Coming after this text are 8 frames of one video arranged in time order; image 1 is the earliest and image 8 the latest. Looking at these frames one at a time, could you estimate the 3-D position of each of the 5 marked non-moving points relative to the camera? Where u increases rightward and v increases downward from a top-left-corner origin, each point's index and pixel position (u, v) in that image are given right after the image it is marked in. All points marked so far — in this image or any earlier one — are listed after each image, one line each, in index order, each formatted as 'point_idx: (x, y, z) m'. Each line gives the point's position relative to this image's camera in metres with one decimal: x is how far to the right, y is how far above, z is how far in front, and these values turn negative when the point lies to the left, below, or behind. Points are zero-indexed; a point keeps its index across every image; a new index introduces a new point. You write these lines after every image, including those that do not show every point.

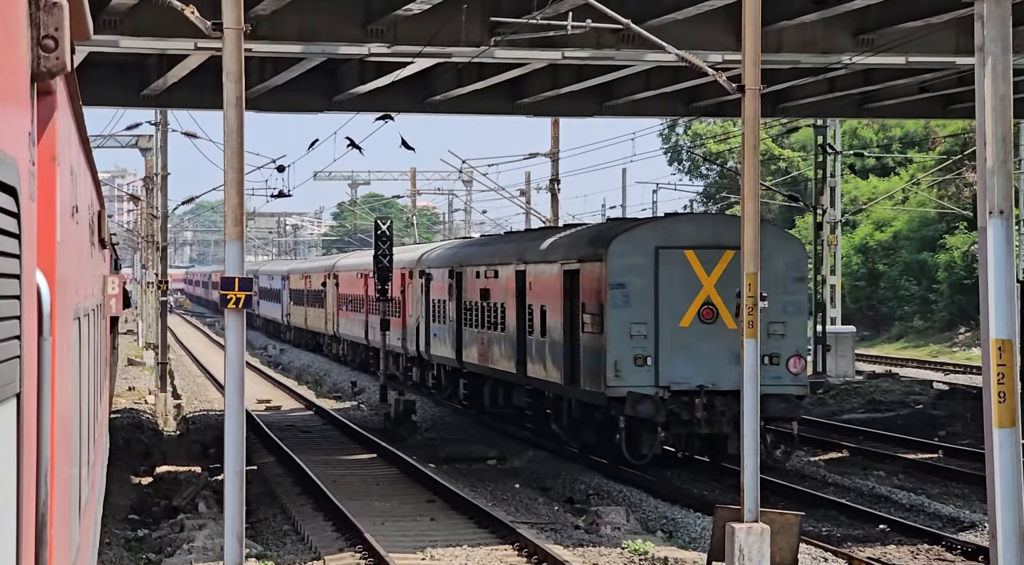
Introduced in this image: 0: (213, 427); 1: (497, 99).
0: (-3.8, -1.8, +19.1) m
1: (-0.2, +2.4, +19.7) m
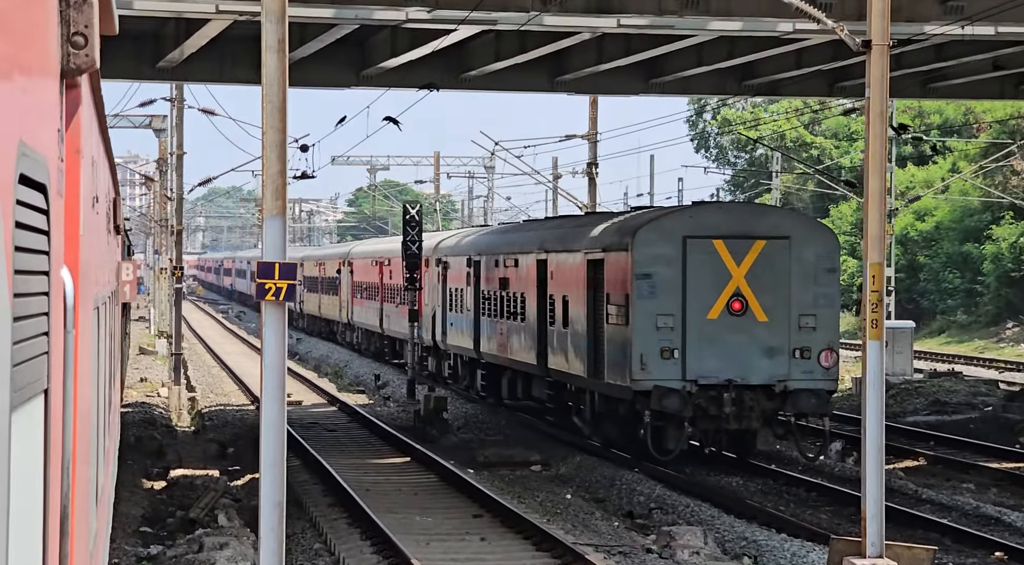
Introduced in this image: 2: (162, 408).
0: (-3.3, -1.7, +17.8) m
1: (+0.3, +2.5, +18.4) m
2: (-4.7, -1.7, +20.0) m
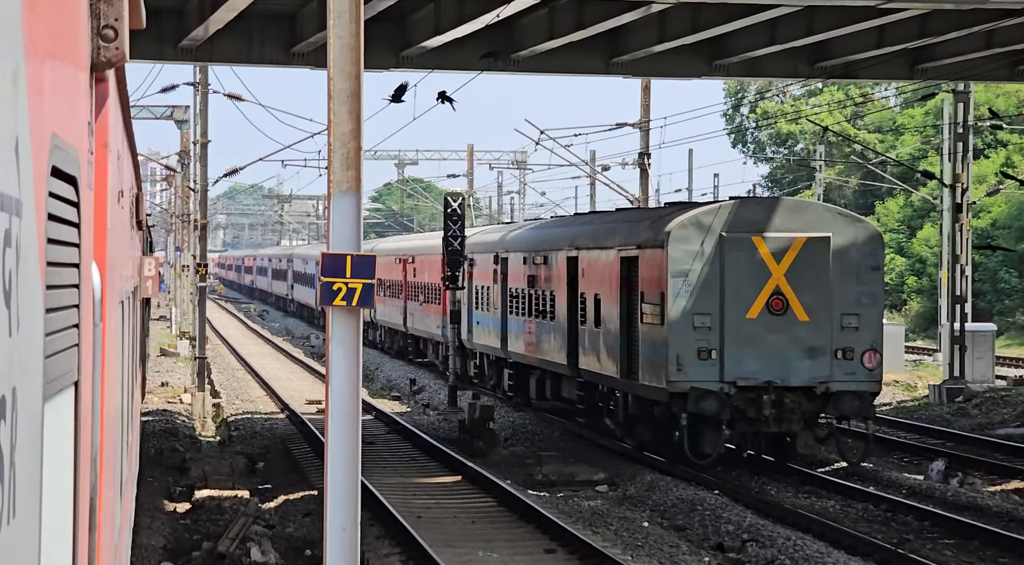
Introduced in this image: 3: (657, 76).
0: (-2.7, -1.6, +16.4) m
1: (+0.9, +2.5, +16.9) m
2: (-4.1, -1.6, +18.6) m
3: (+1.6, +2.4, +17.1) m
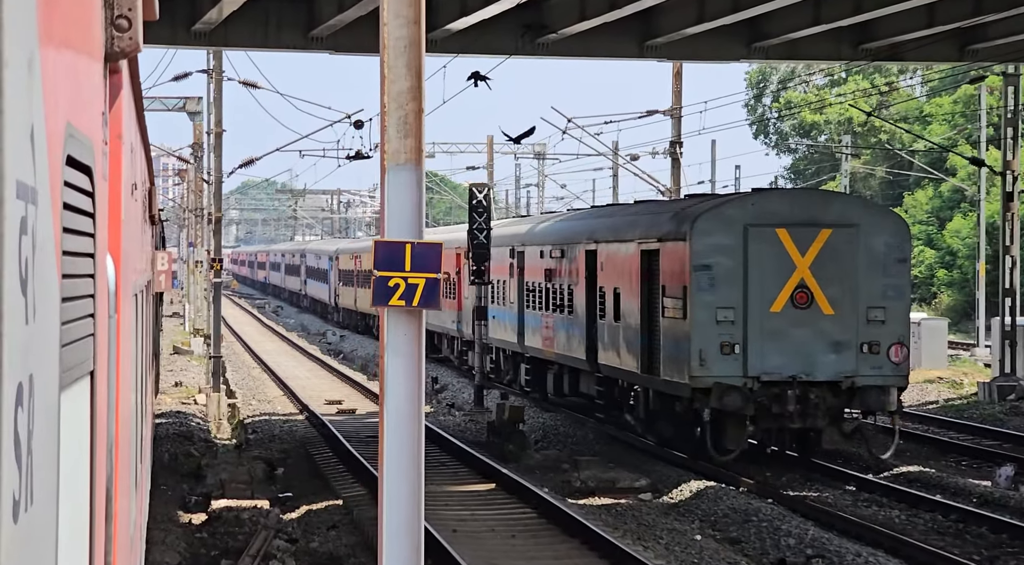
0: (-2.4, -1.6, +15.6) m
1: (+1.2, +2.6, +16.1) m
2: (-3.7, -1.6, +17.8) m
3: (+2.0, +2.4, +16.3) m
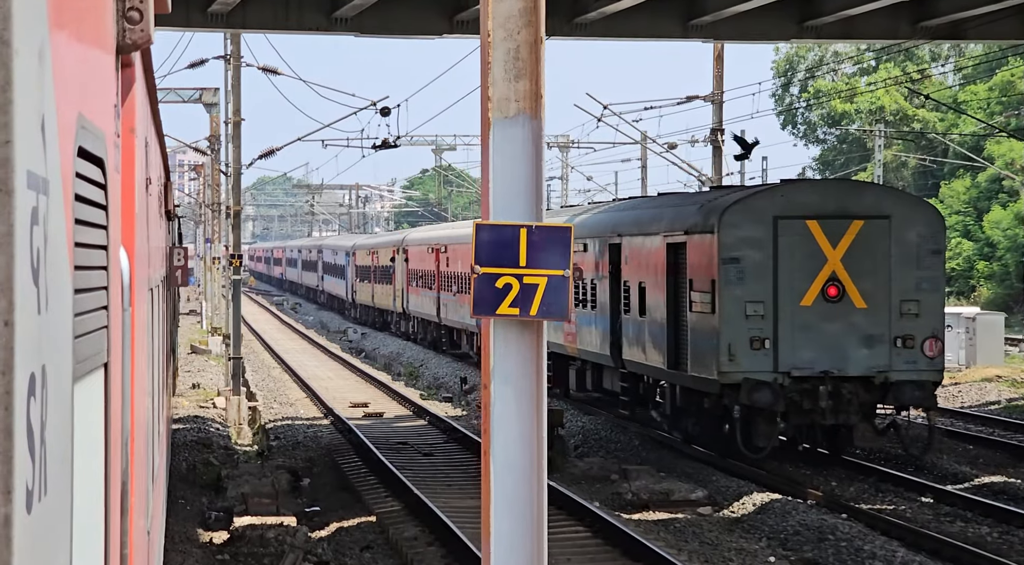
0: (-2.0, -1.6, +14.7) m
1: (+1.5, +2.7, +15.1) m
2: (-3.3, -1.6, +16.9) m
3: (+2.3, +2.5, +15.3) m
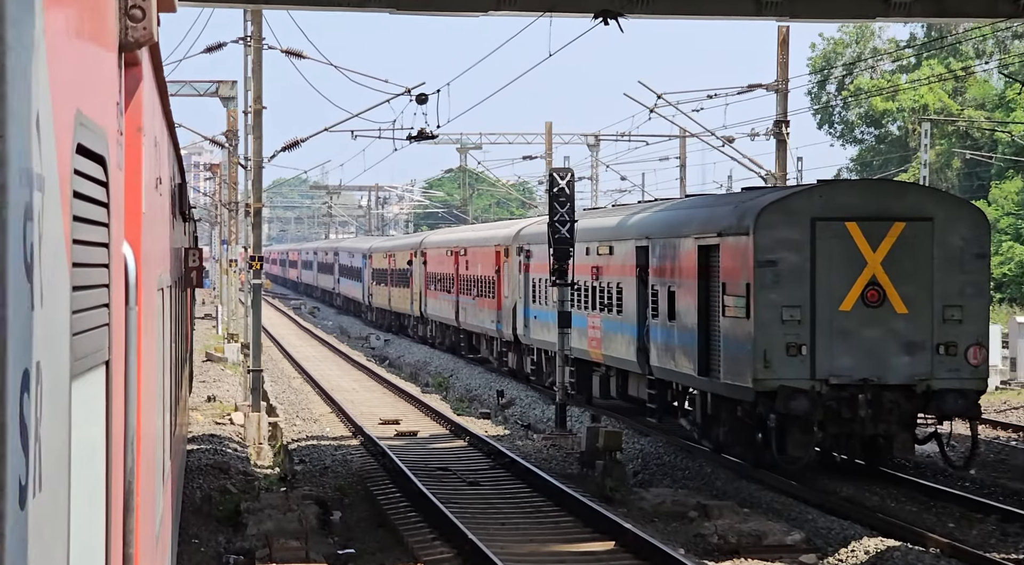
0: (-1.6, -1.6, +13.2) m
1: (+2.0, +2.6, +13.6) m
2: (-2.8, -1.6, +15.4) m
3: (+2.8, +2.4, +13.8) m
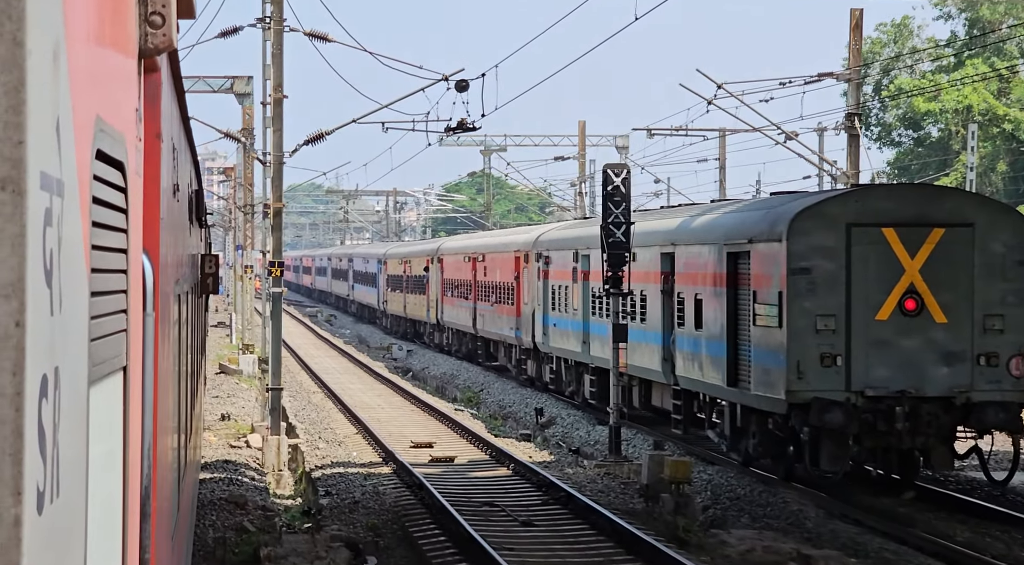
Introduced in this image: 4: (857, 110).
0: (-1.2, -1.7, +11.6) m
1: (+2.4, +2.5, +12.0) m
2: (-2.4, -1.7, +13.9) m
3: (+3.2, +2.3, +12.2) m
4: (+3.5, +1.8, +15.4) m
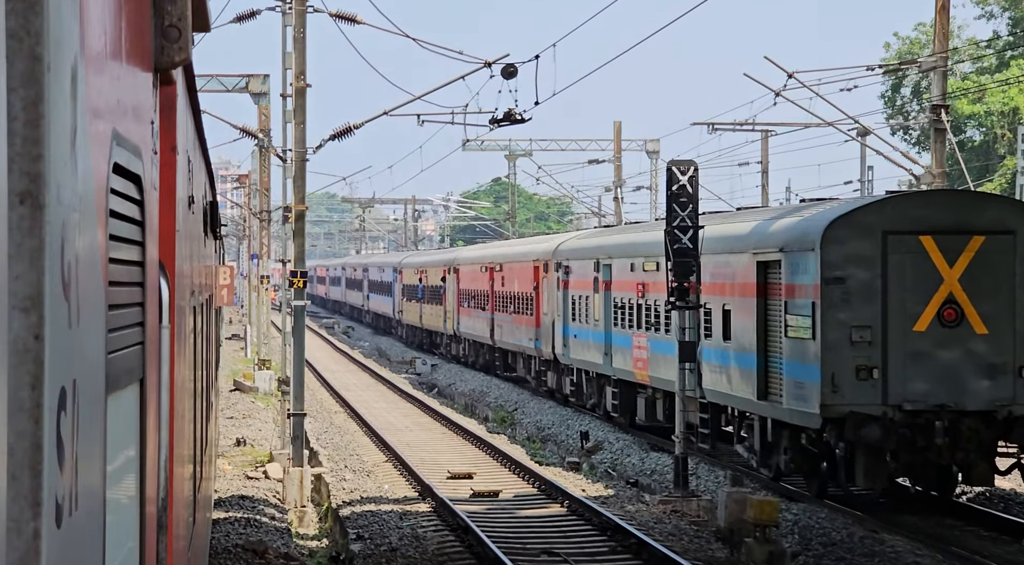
0: (-0.8, -1.8, +10.1) m
1: (+2.8, +2.4, +10.5) m
2: (-2.0, -1.8, +12.3) m
3: (+3.6, +2.3, +10.7) m
4: (+4.0, +1.7, +13.9) m
